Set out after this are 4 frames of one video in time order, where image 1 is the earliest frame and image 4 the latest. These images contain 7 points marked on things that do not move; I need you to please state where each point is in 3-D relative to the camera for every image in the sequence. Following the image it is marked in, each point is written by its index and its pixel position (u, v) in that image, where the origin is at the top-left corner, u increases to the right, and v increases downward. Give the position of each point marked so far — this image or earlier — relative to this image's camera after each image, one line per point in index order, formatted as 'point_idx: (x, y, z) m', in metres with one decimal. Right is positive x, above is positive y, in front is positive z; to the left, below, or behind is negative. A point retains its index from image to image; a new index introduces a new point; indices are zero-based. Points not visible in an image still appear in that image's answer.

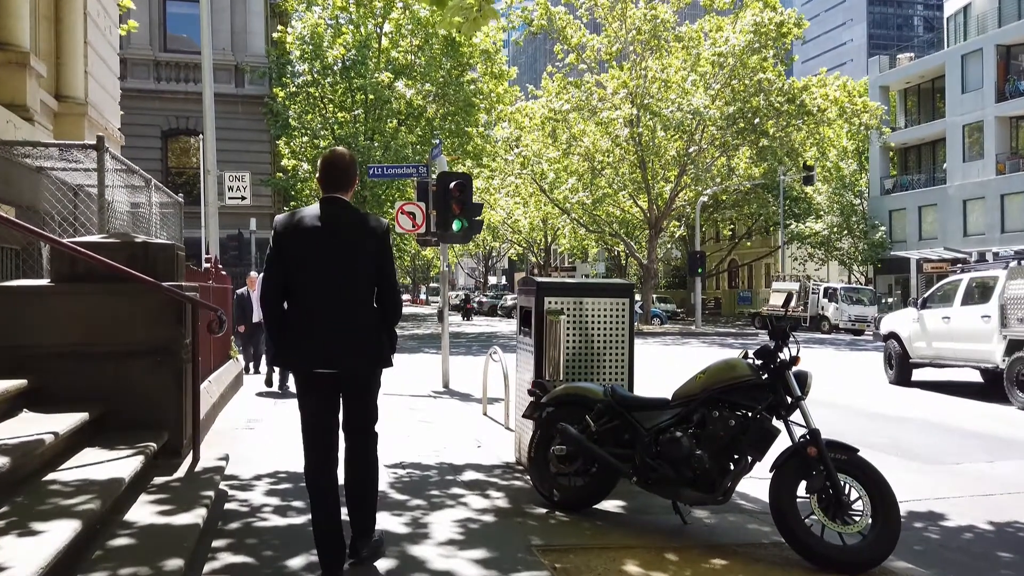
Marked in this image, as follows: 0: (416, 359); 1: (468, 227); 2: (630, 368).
0: (-2.2, -1.6, +19.4) m
1: (-0.7, +0.9, +12.5) m
2: (+0.9, -0.6, +6.4) m
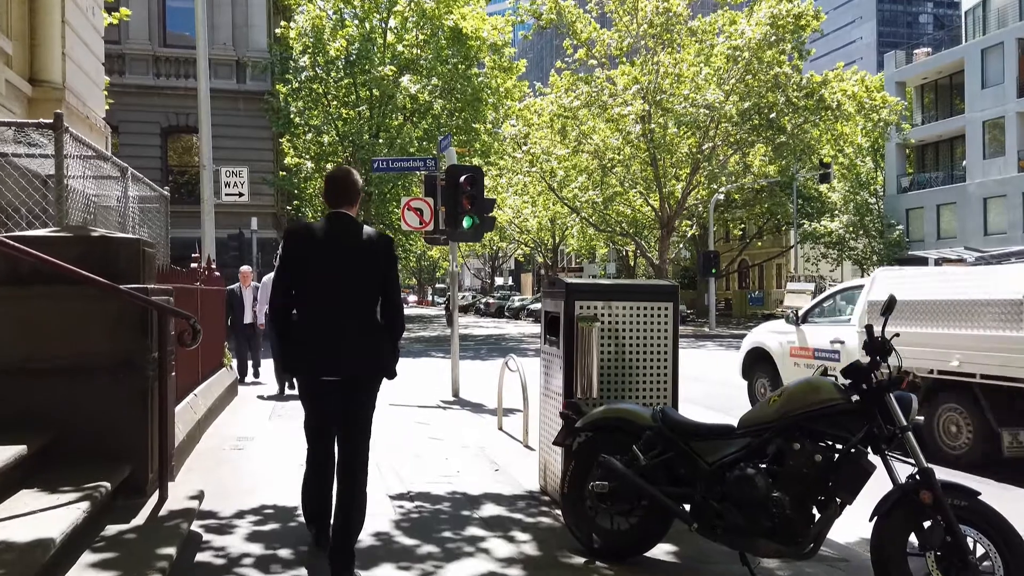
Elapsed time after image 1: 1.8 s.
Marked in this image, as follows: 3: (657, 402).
0: (-2.0, -1.6, +18.5) m
1: (-0.5, +0.9, +11.6) m
2: (+1.0, -0.6, +5.5) m
3: (+0.9, -0.8, +5.5) m
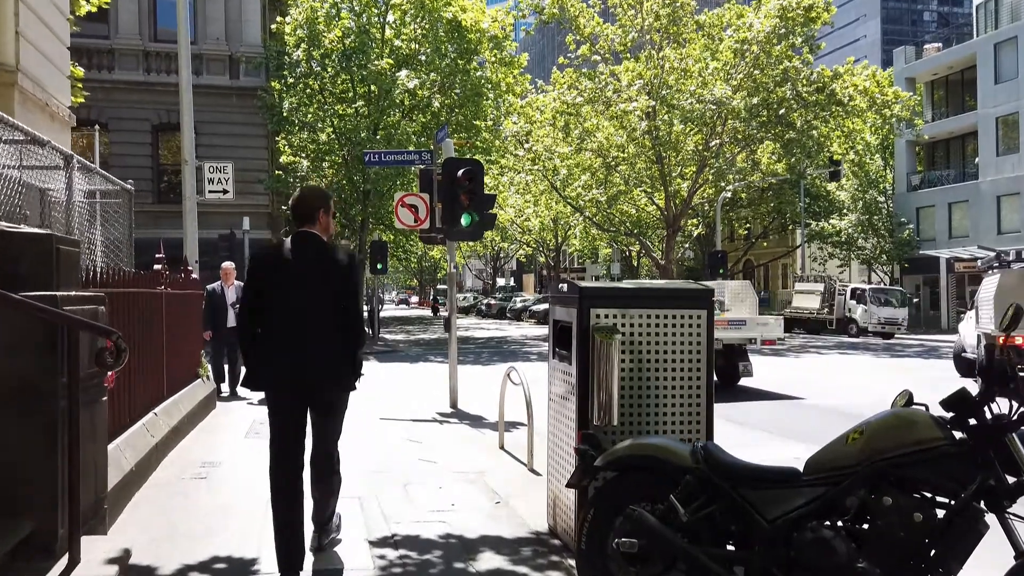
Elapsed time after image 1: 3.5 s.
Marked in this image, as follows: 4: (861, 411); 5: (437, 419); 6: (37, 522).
0: (-1.9, -1.7, +17.6) m
1: (-0.4, +0.8, +10.7) m
2: (+1.1, -0.7, +4.6) m
3: (+1.0, -0.8, +4.6) m
4: (+4.9, -1.7, +12.0) m
5: (-0.9, -1.5, +9.9) m
6: (-1.9, -0.9, +3.4) m
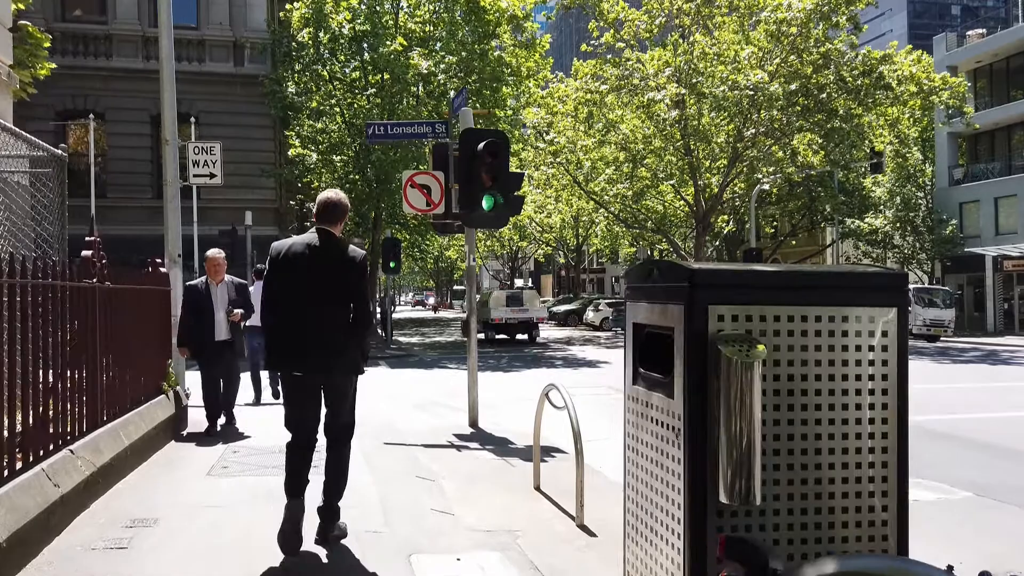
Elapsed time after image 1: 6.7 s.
0: (-1.4, -1.6, +15.9) m
1: (-0.1, +0.9, +8.9) m
2: (+1.3, -0.6, +2.8) m
3: (+1.2, -0.7, +2.8) m
4: (+5.3, -1.7, +10.1) m
5: (-0.6, -1.5, +8.1) m
6: (-1.7, -0.9, +1.6) m
